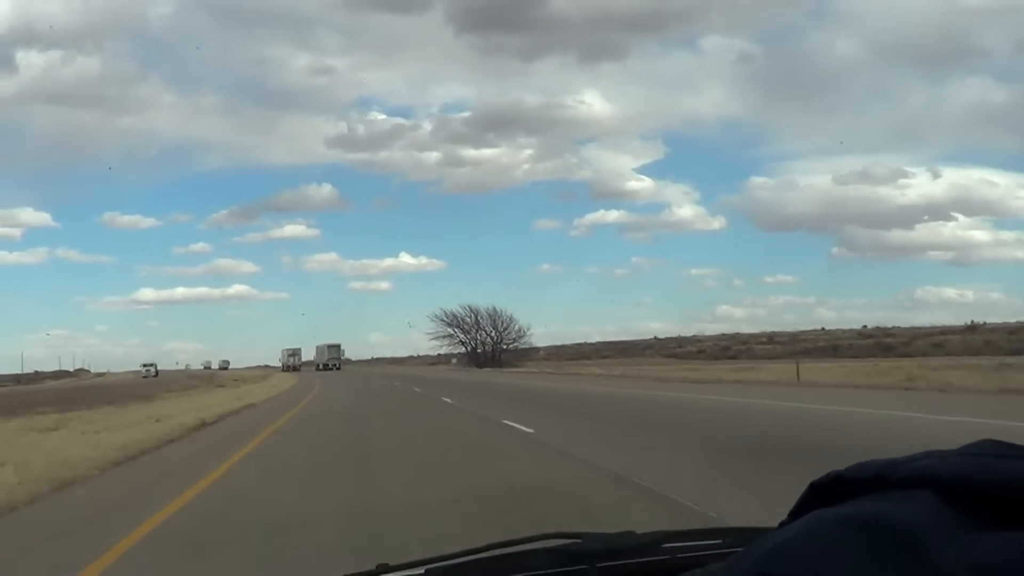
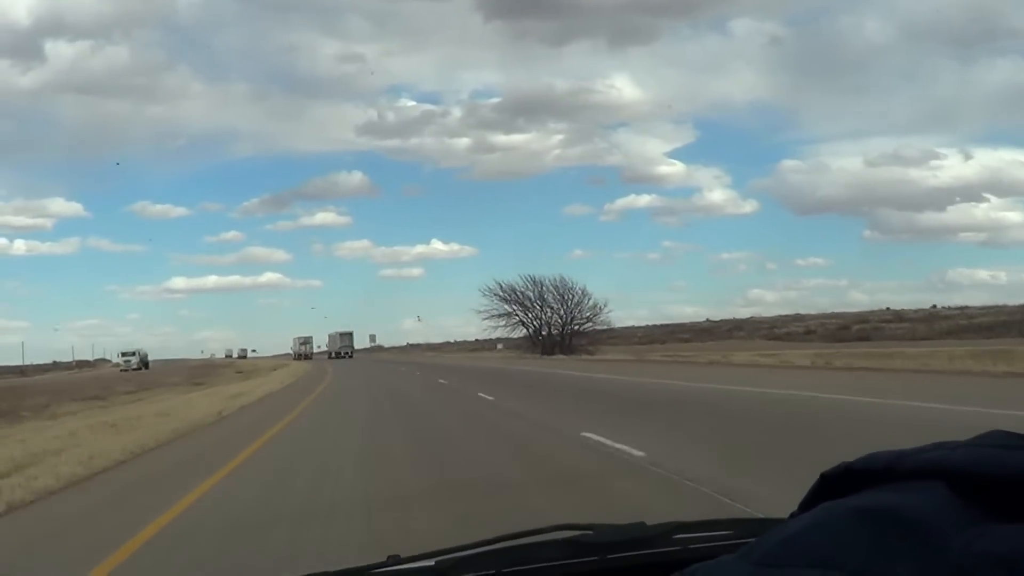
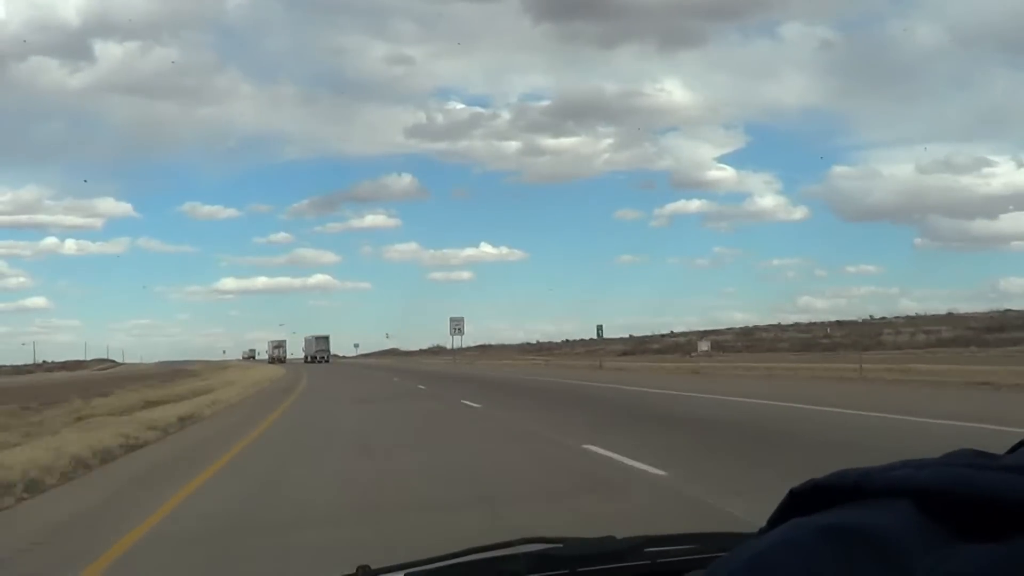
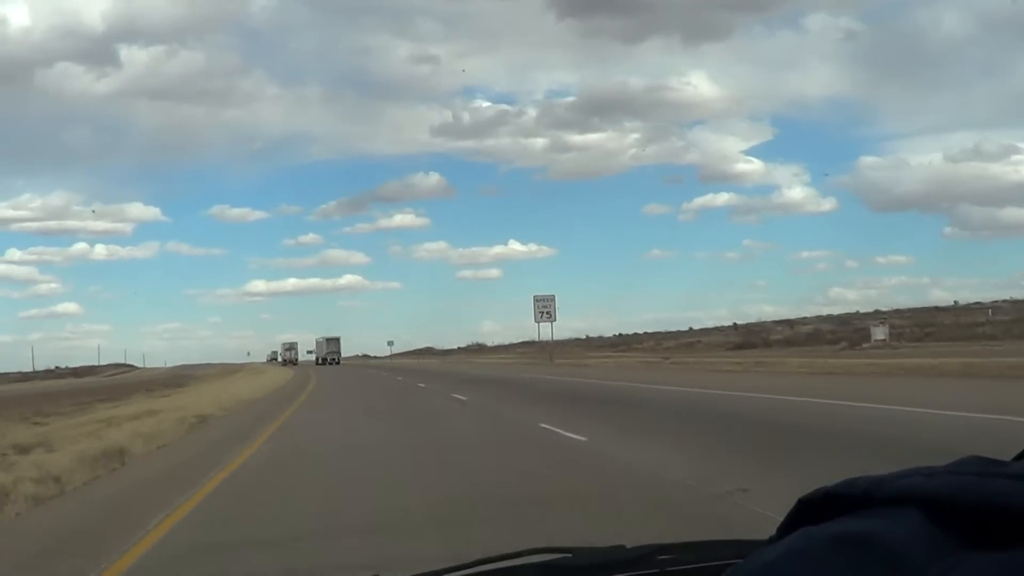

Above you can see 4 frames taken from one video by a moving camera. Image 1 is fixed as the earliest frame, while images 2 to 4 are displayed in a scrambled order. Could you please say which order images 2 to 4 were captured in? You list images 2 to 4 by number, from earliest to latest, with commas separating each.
2, 3, 4
